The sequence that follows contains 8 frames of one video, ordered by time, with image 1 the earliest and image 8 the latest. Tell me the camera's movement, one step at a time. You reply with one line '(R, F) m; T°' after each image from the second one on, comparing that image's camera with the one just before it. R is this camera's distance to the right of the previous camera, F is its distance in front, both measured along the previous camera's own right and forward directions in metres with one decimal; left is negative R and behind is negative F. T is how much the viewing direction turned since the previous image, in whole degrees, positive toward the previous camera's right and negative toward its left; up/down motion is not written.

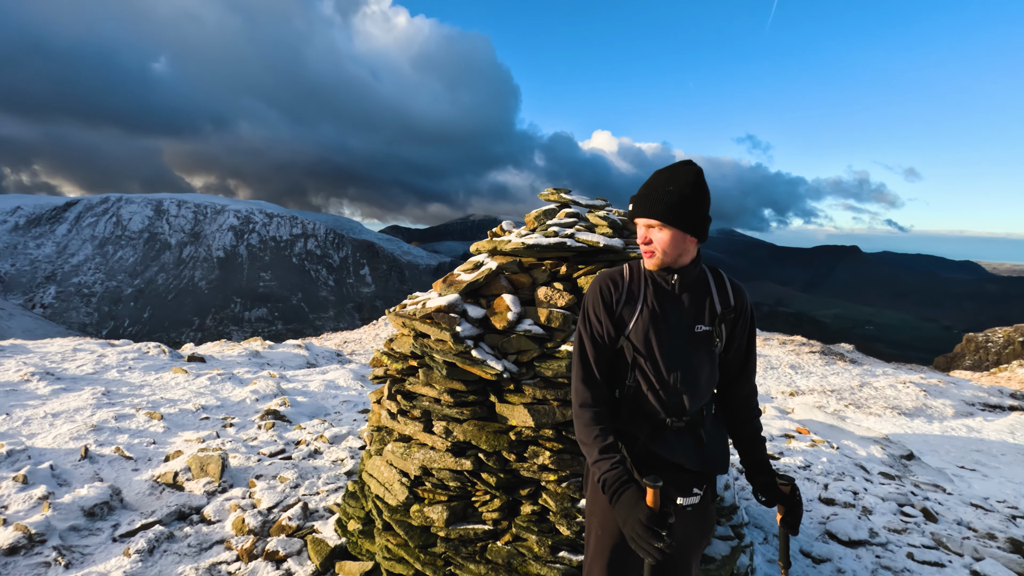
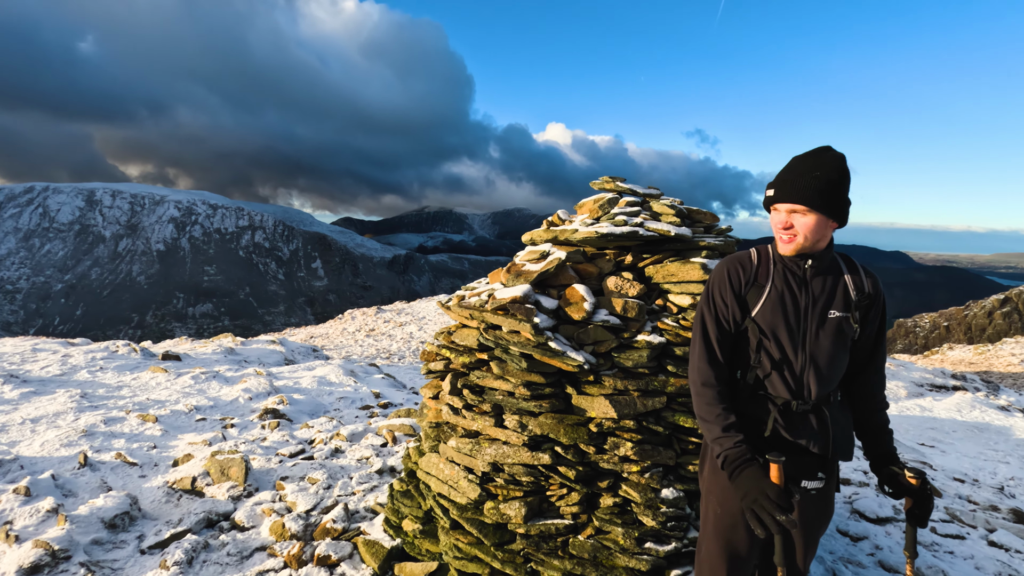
(-1.1, +0.2) m; +5°
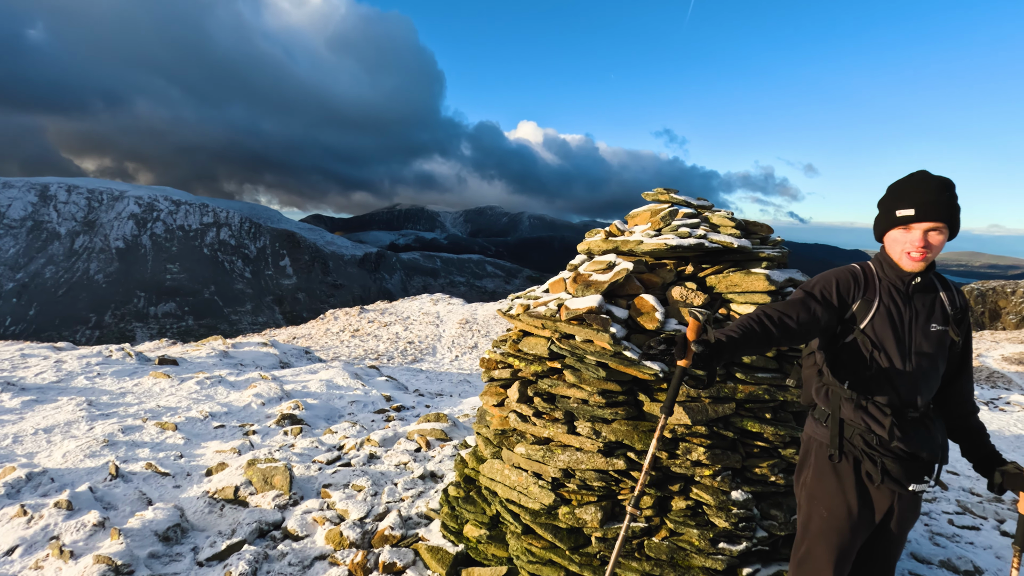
(-1.0, -0.1) m; +3°
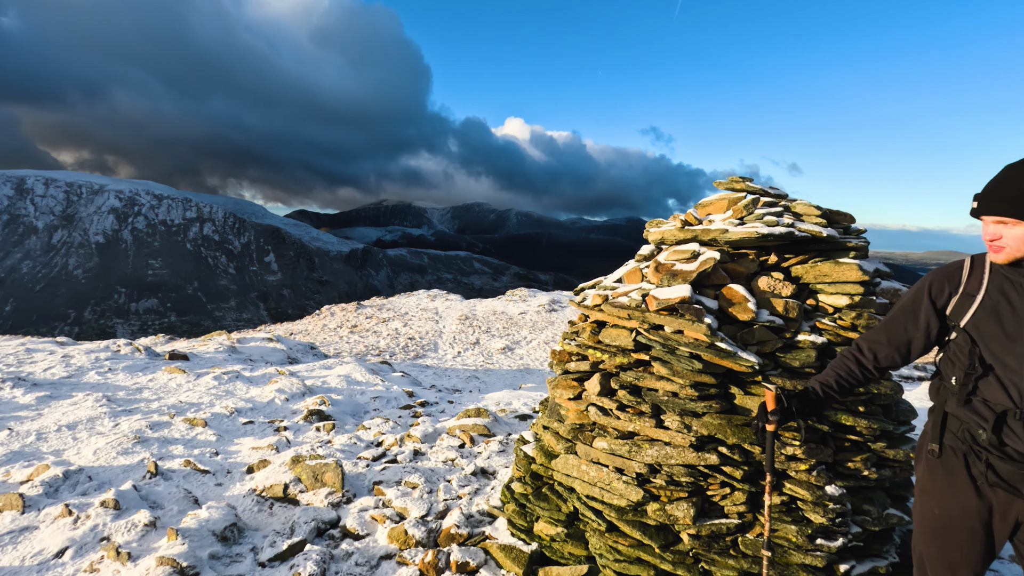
(-1.0, +0.2) m; +1°
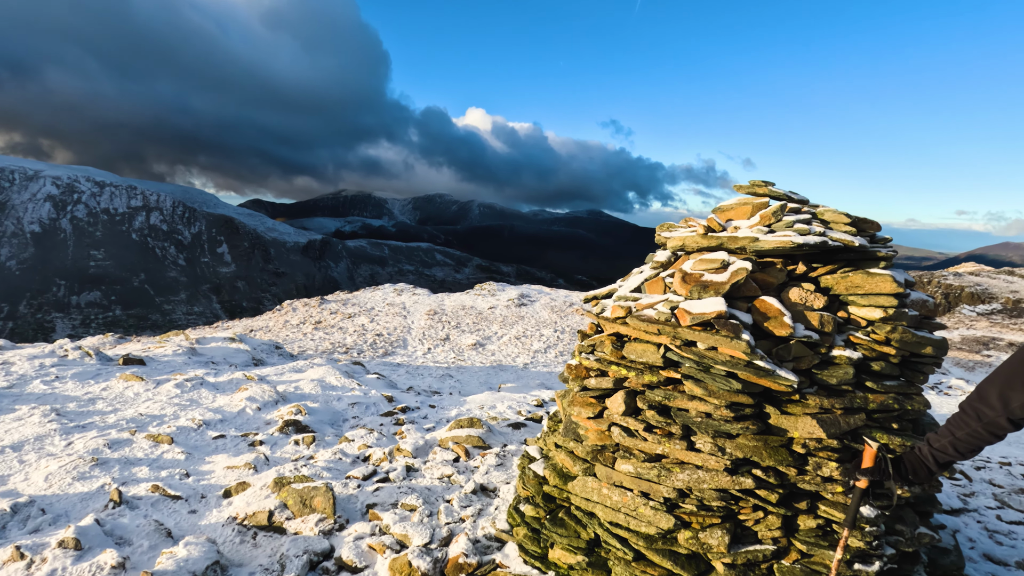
(-0.5, +0.5) m; +4°
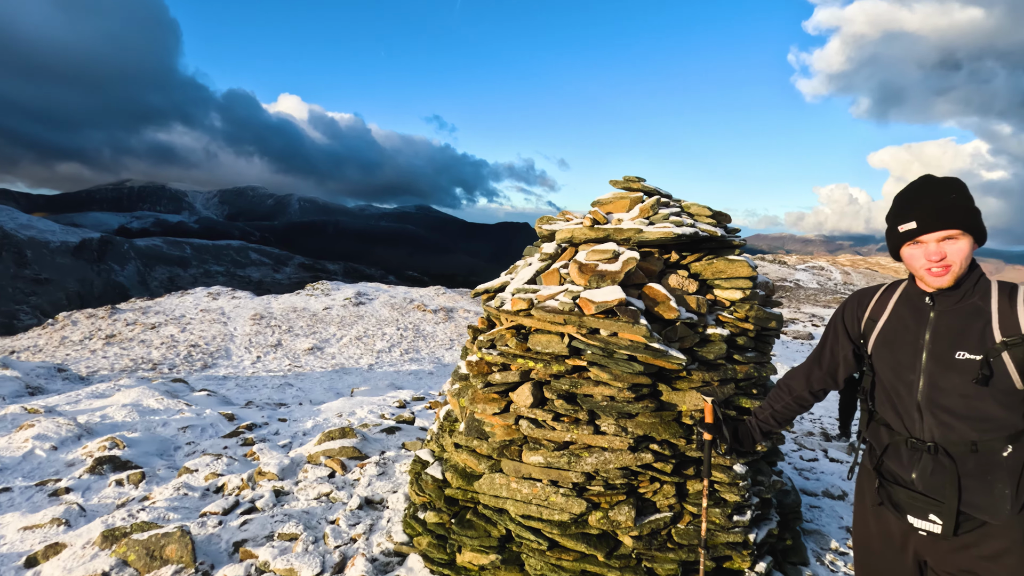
(-0.6, +0.3) m; +18°
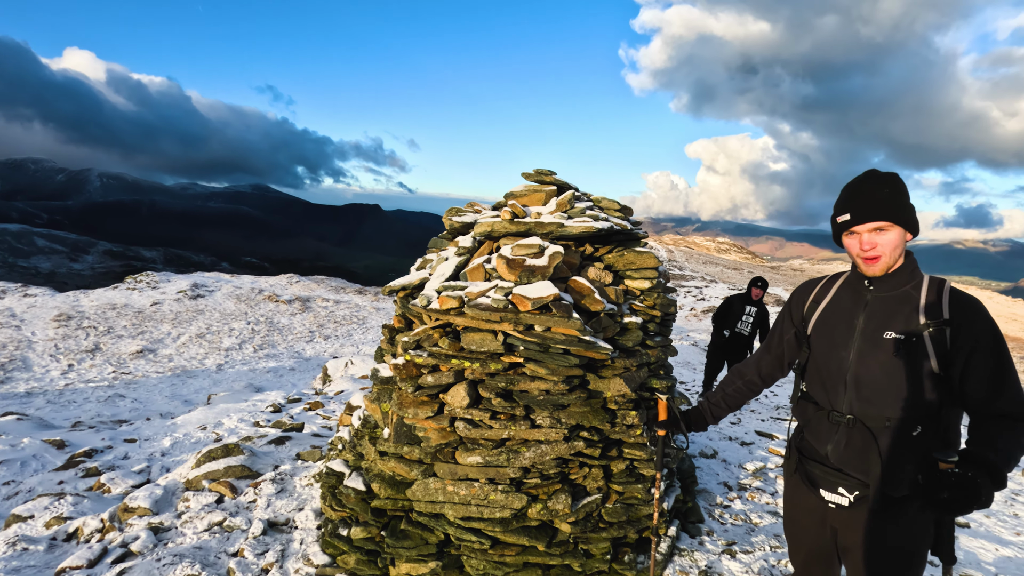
(-0.7, +0.2) m; +15°
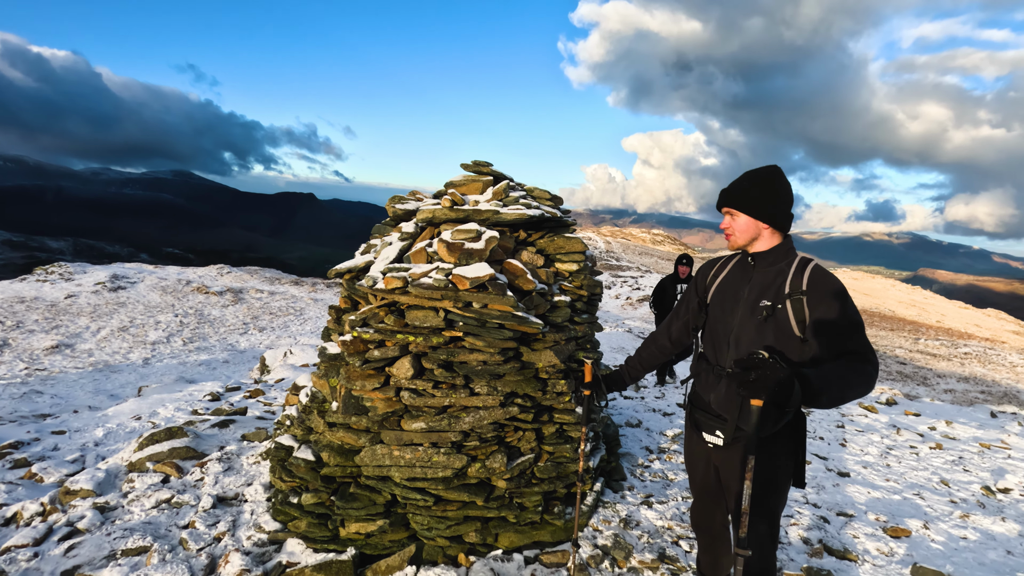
(0.0, -0.5) m; +6°
